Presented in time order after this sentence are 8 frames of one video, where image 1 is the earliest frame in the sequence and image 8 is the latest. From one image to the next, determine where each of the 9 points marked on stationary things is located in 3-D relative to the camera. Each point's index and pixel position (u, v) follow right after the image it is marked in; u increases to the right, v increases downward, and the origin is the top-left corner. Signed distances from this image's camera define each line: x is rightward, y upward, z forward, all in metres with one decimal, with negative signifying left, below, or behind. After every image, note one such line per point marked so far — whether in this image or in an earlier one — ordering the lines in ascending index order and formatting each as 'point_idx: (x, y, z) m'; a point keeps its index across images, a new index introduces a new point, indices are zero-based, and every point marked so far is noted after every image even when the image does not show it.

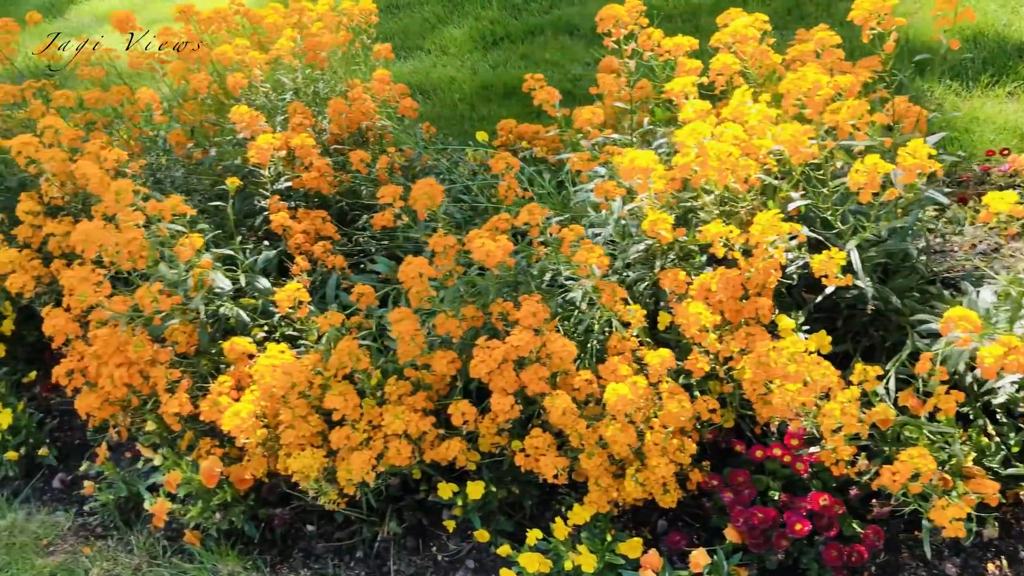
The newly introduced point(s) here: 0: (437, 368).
0: (-0.1, -0.2, +2.1) m
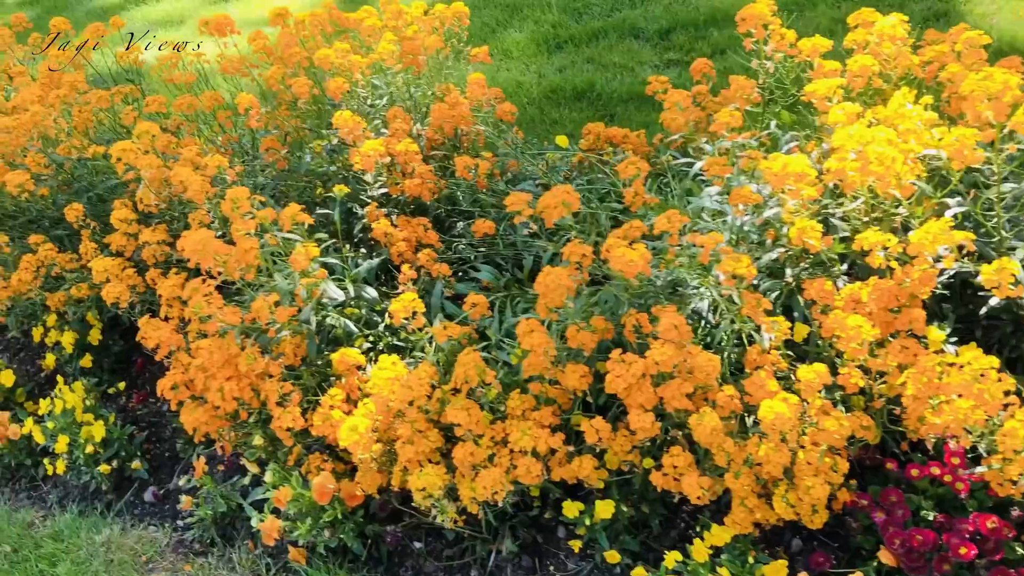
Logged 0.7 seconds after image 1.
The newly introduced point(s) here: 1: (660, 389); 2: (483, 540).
0: (+0.1, -0.2, +2.0) m
1: (+0.3, -0.2, +1.9) m
2: (-0.1, -0.5, +2.3) m
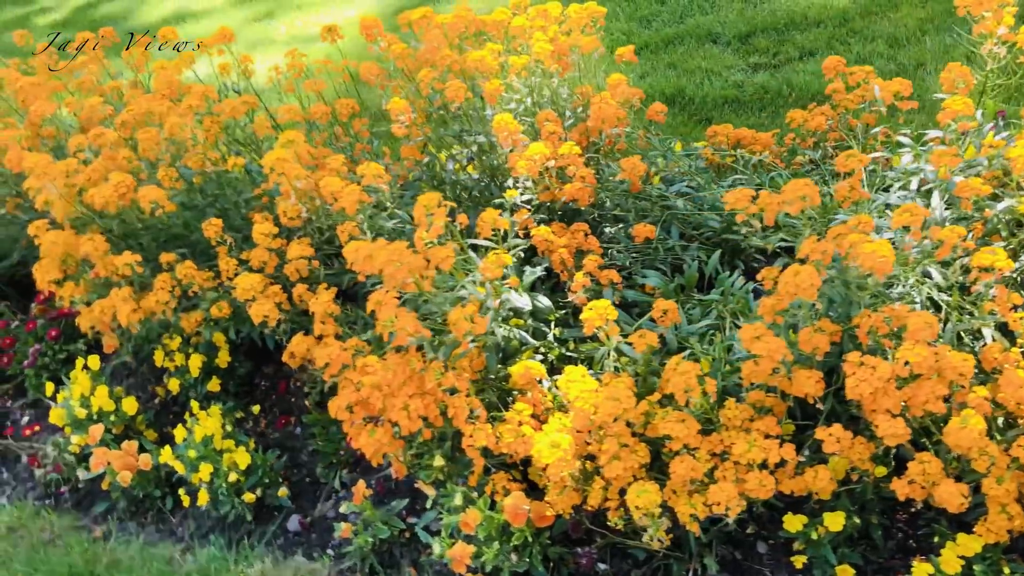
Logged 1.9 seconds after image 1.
0: (+0.5, -0.2, +1.9) m
1: (+0.7, -0.2, +1.8) m
2: (+0.3, -0.5, +2.2) m
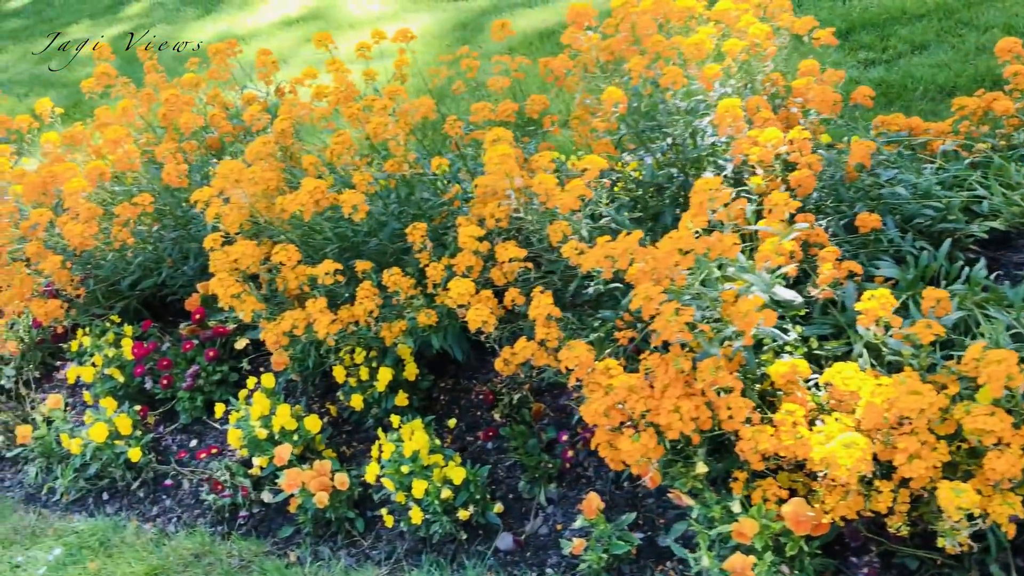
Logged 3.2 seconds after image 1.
0: (+1.0, -0.1, +1.7) m
1: (+1.2, -0.1, +1.7) m
2: (+0.9, -0.5, +2.0) m
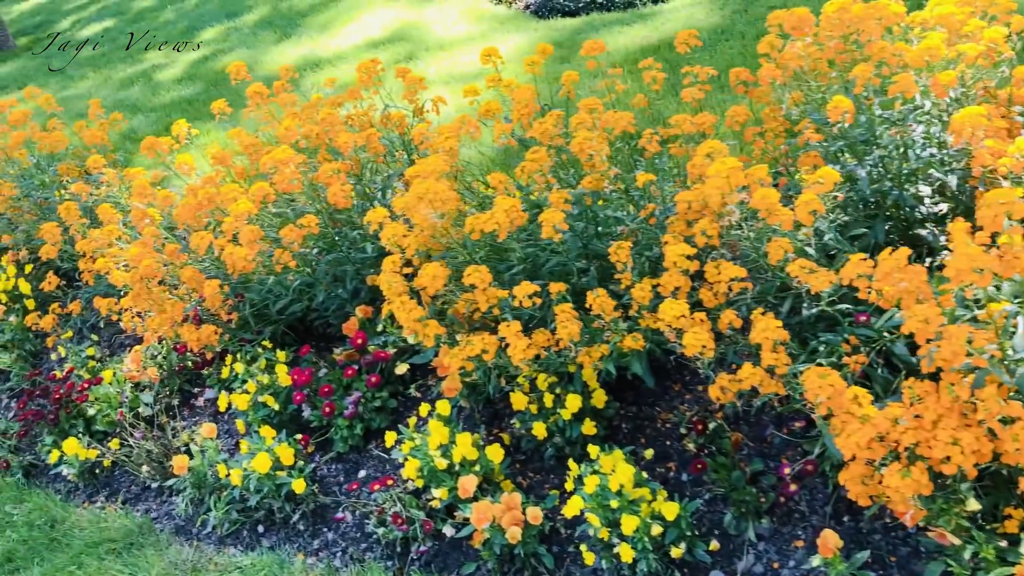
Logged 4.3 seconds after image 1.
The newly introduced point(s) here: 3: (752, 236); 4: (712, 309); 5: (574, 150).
0: (+1.4, -0.2, +1.5) m
1: (+1.6, -0.2, +1.5) m
2: (+1.3, -0.6, +1.8) m
3: (+0.5, +0.1, +2.3) m
4: (+0.4, 0.0, +2.3) m
5: (+0.1, +0.3, +2.4) m
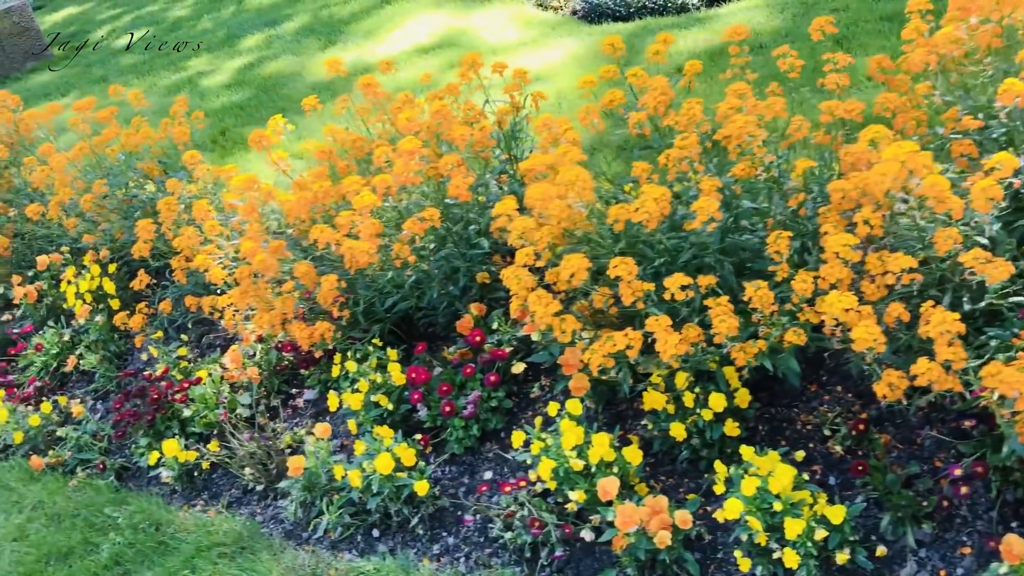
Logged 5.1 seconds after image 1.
0: (+1.7, -0.1, +1.4) m
1: (+1.9, -0.1, +1.4) m
2: (+1.6, -0.5, +1.7) m
3: (+0.8, +0.1, +2.2) m
4: (+0.7, 0.0, +2.2) m
5: (+0.4, +0.3, +2.3) m
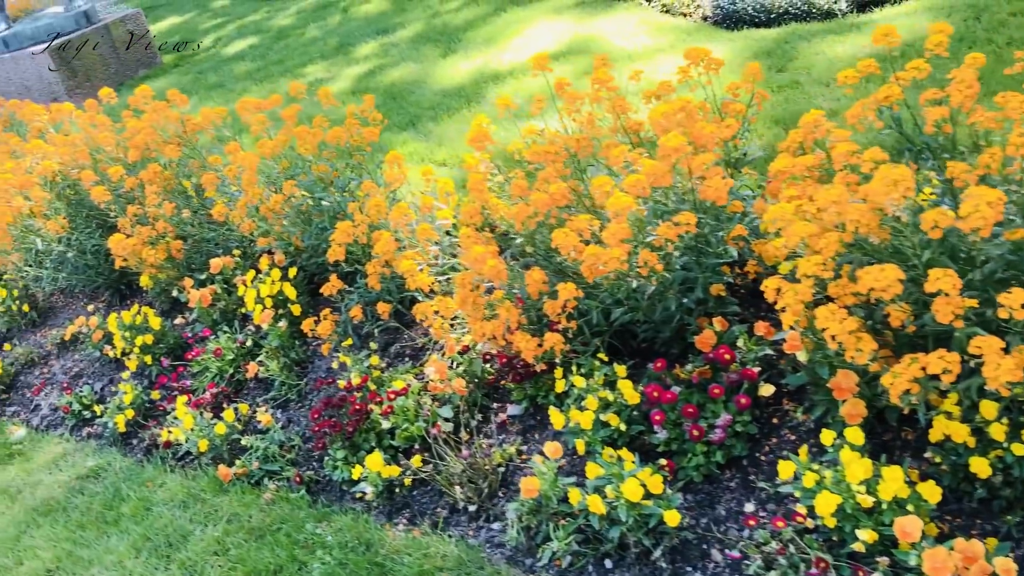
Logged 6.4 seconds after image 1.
0: (+2.2, -0.2, +1.1) m
1: (+2.4, -0.2, +1.0) m
2: (+2.1, -0.6, +1.4) m
3: (+1.4, +0.1, +1.9) m
4: (+1.3, -0.1, +1.9) m
5: (+1.0, +0.3, +2.0) m
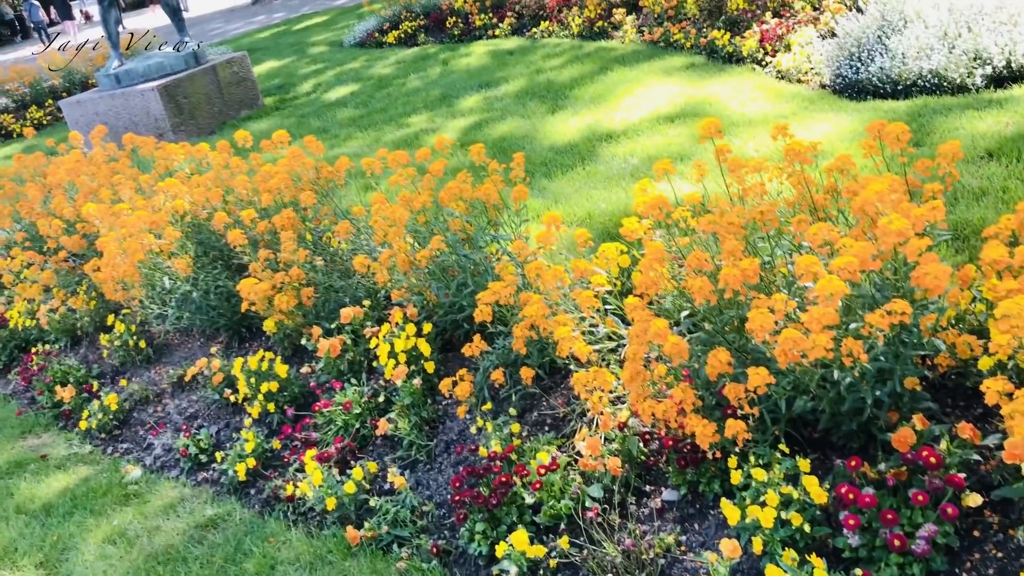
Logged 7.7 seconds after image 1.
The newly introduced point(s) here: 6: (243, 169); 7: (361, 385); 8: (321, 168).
0: (+2.5, -0.4, +0.7) m
1: (+2.7, -0.4, +0.6) m
2: (+2.4, -0.8, +1.0) m
3: (+1.7, -0.1, +1.6) m
4: (+1.7, -0.3, +1.6) m
5: (+1.4, +0.1, +1.8) m
6: (-1.3, +0.6, +5.1) m
7: (-0.6, -0.4, +4.0) m
8: (-0.8, +0.5, +4.6) m
